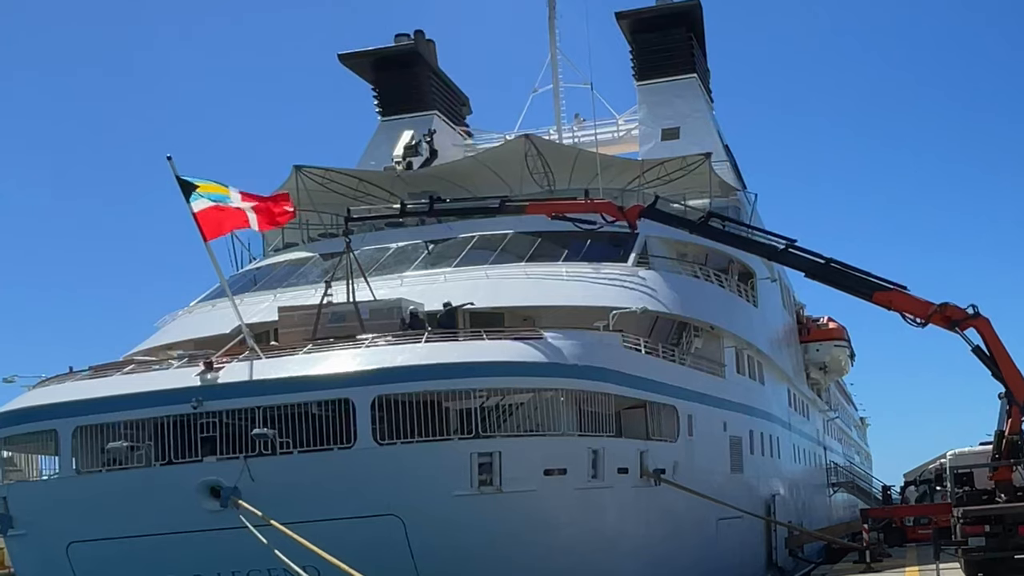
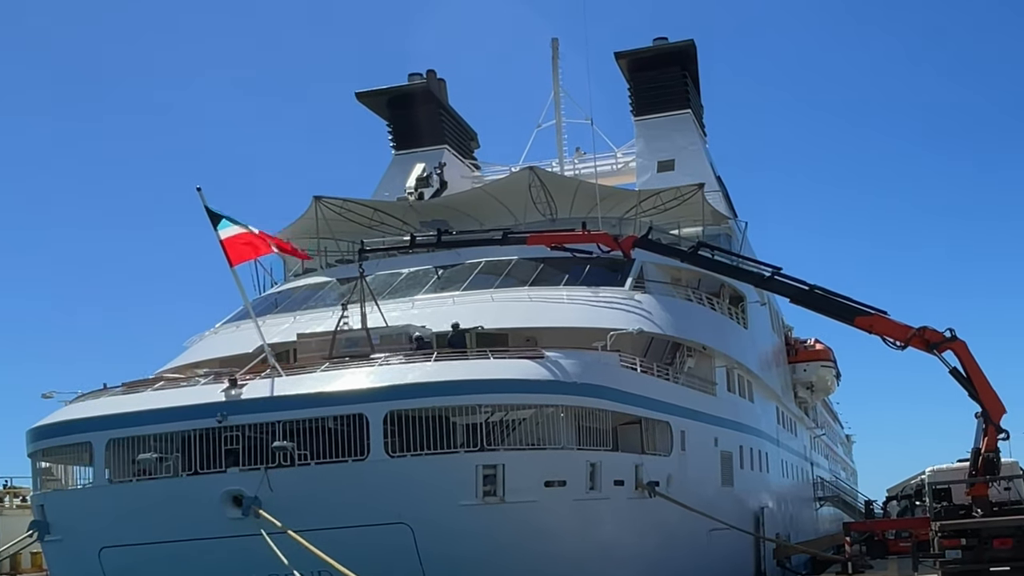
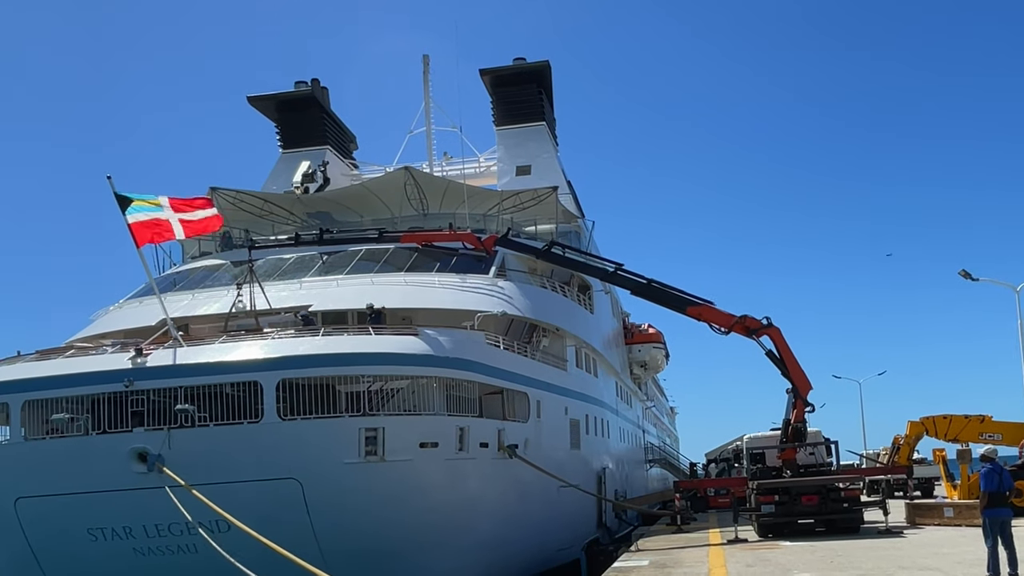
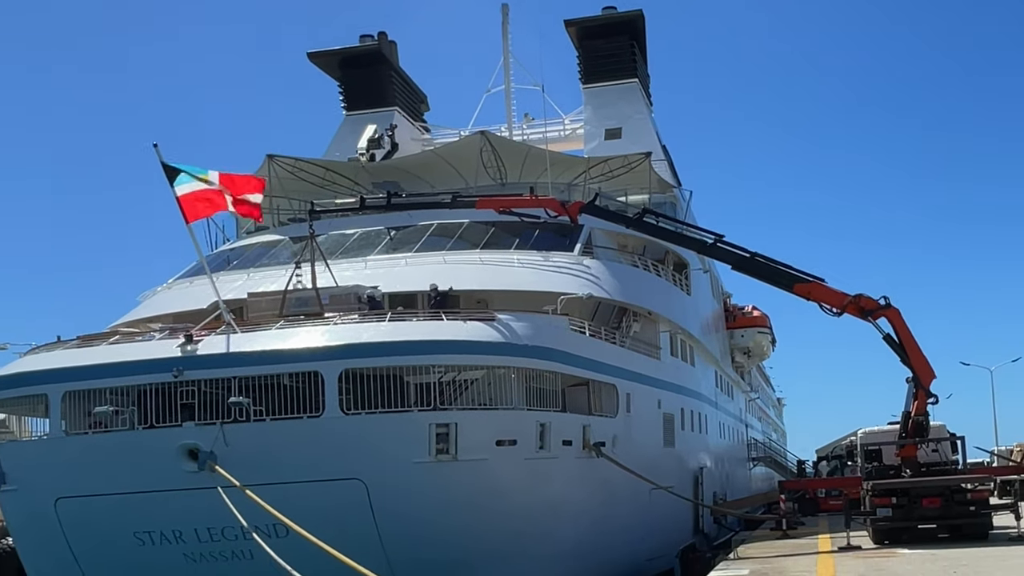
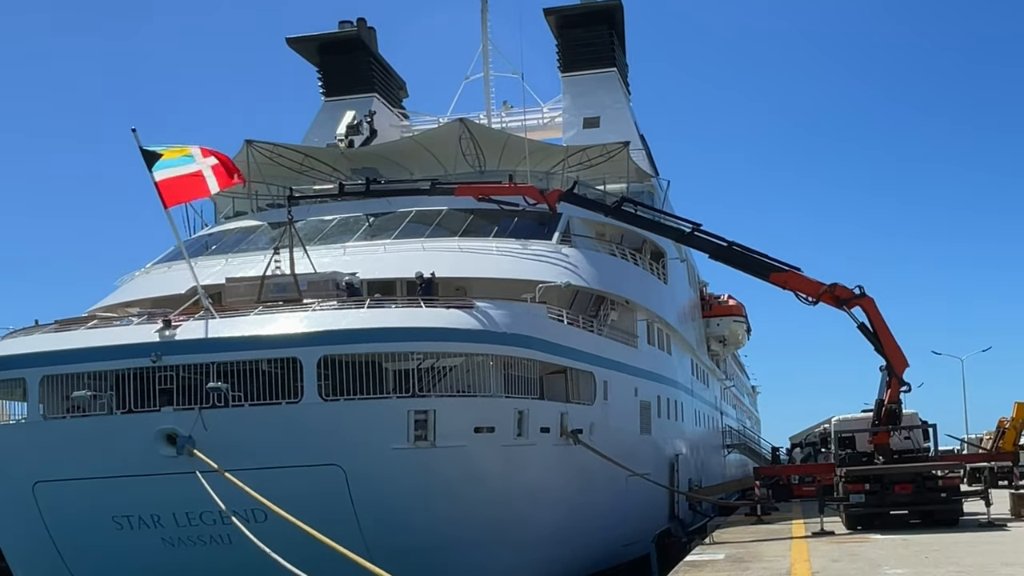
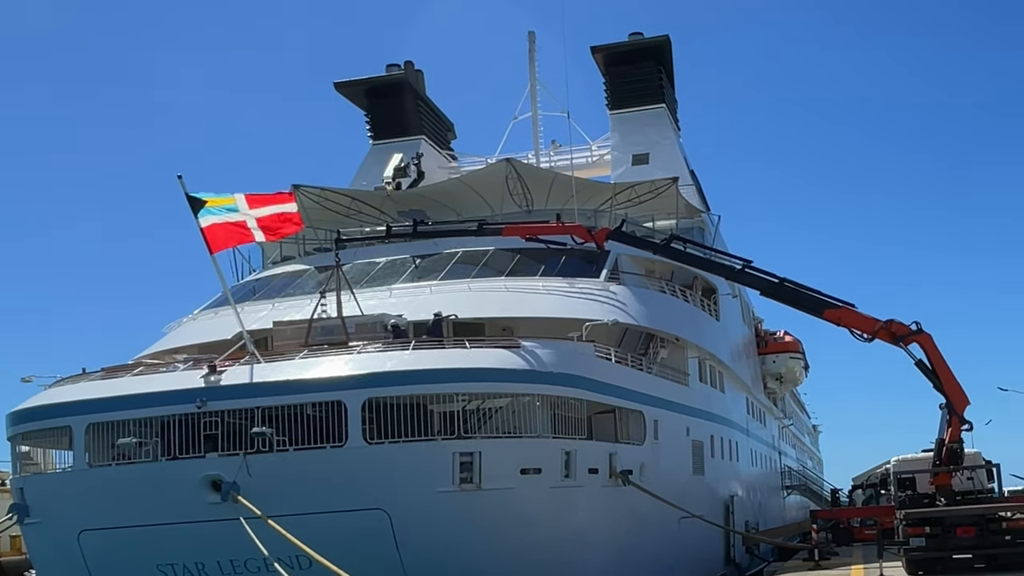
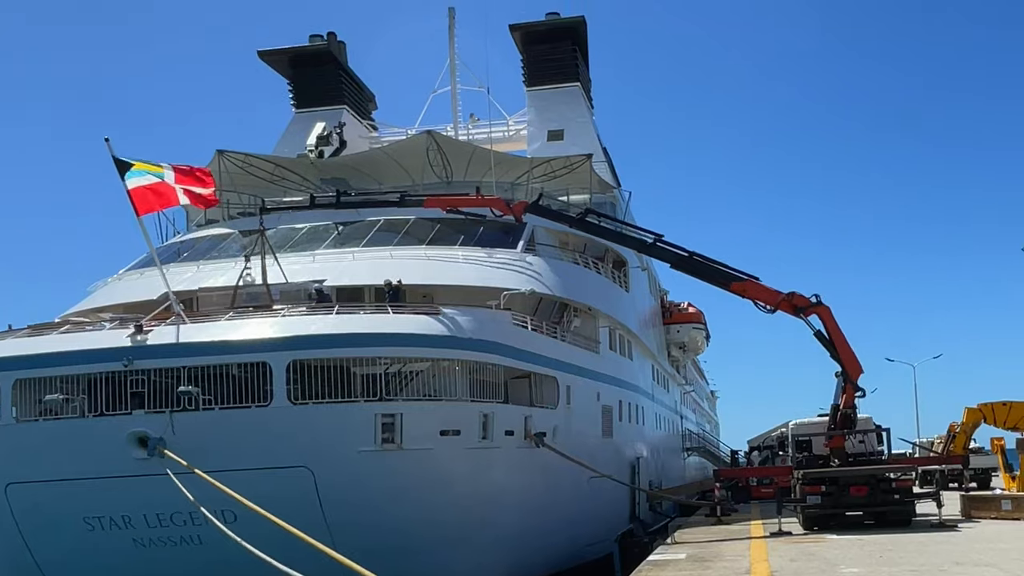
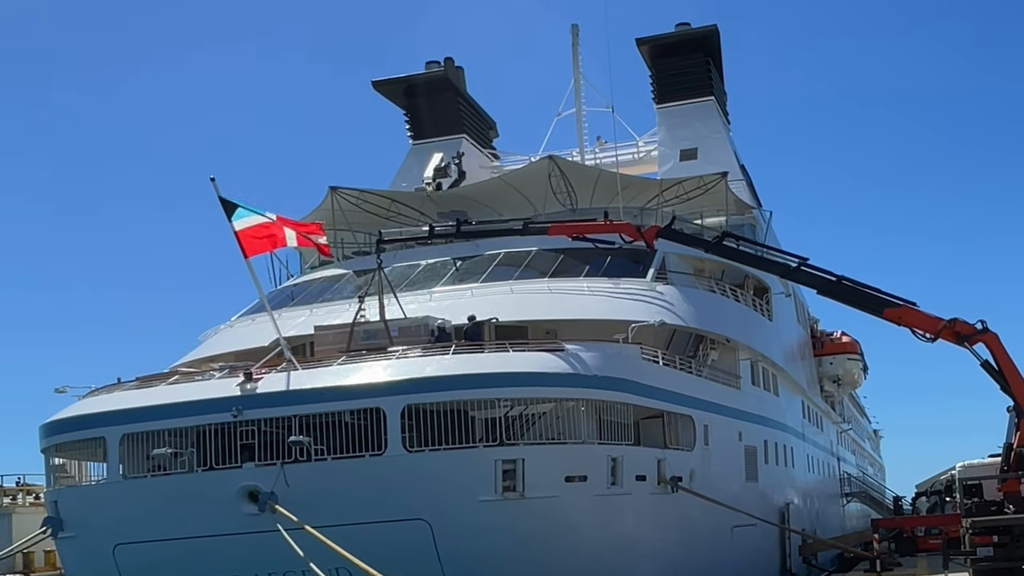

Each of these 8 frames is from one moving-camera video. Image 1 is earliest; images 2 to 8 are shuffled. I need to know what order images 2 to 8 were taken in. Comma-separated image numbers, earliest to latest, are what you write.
8, 2, 6, 4, 5, 7, 3
